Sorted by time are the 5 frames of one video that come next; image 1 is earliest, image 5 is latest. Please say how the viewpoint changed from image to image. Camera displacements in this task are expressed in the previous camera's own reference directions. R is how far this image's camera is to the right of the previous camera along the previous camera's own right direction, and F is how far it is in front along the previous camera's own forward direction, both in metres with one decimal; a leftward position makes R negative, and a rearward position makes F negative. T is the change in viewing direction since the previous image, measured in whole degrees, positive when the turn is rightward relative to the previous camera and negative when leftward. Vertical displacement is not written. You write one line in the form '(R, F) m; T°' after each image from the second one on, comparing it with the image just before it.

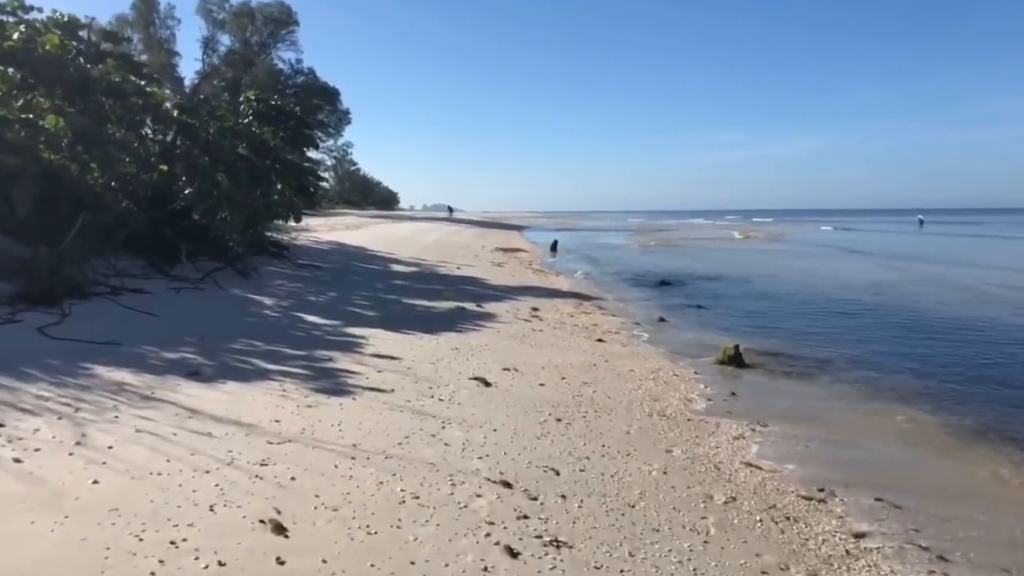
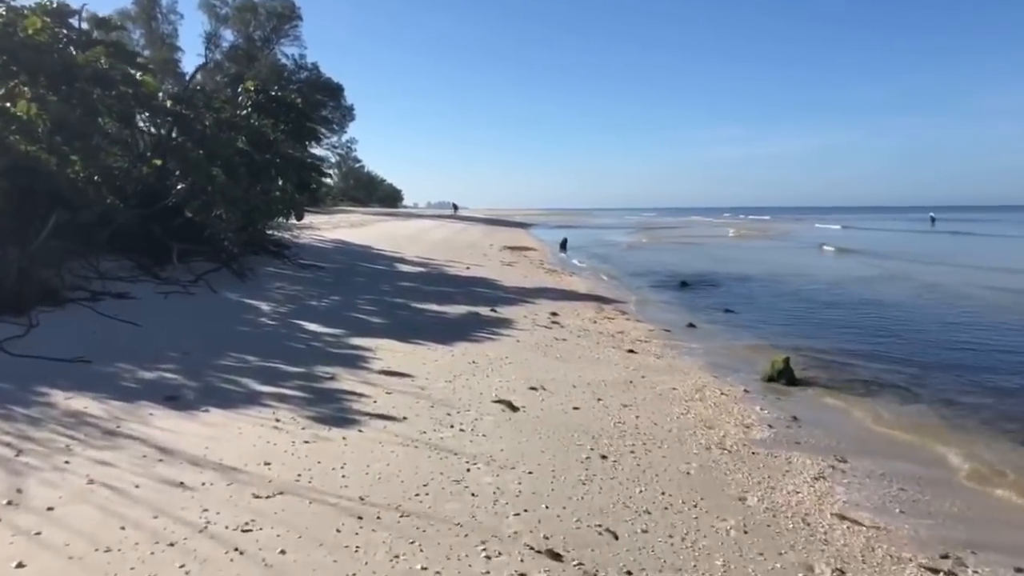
(-0.2, +1.1) m; 0°
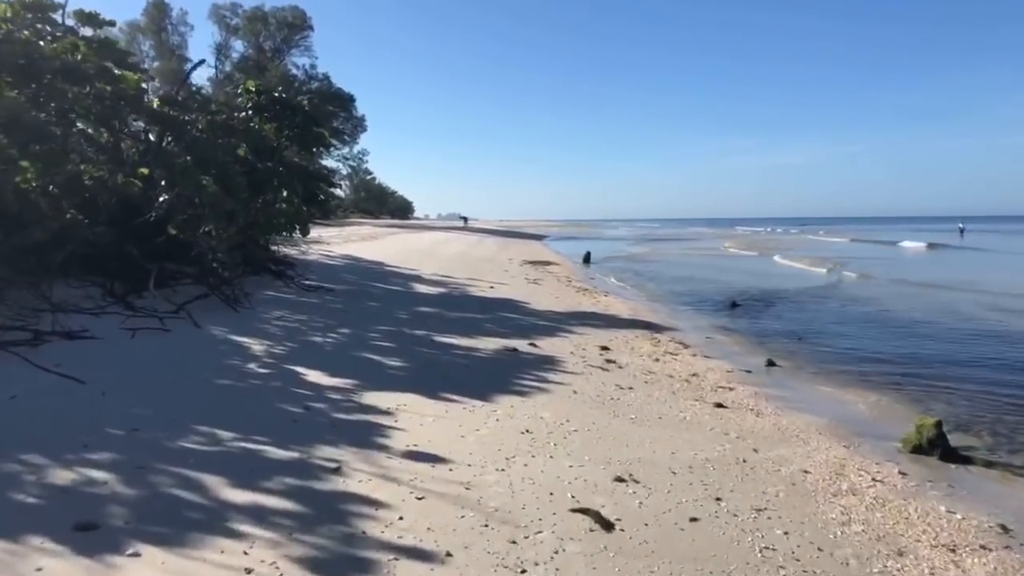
(-0.5, +2.2) m; -1°
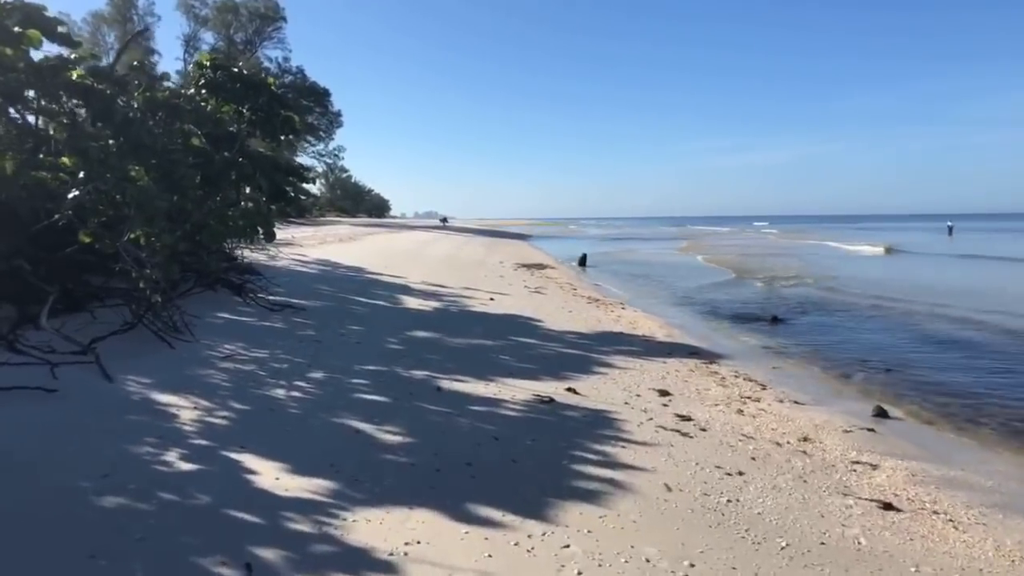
(-0.6, +2.8) m; +2°
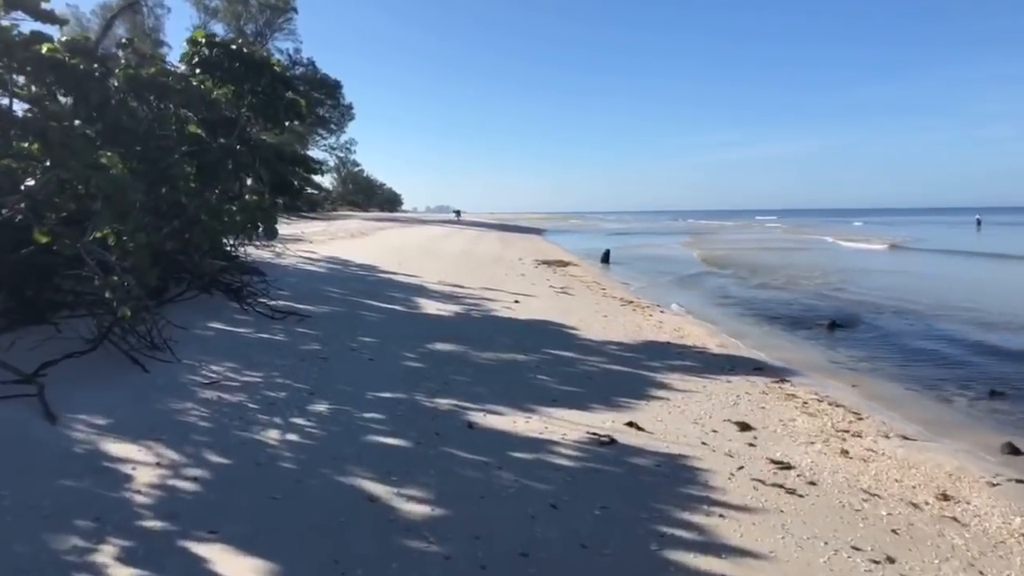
(-0.3, +1.5) m; -1°
